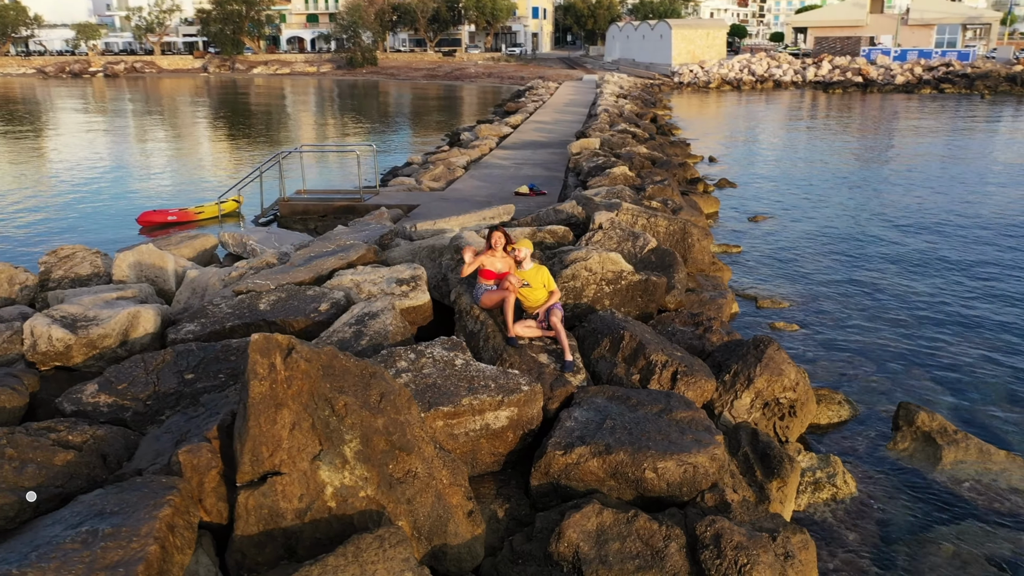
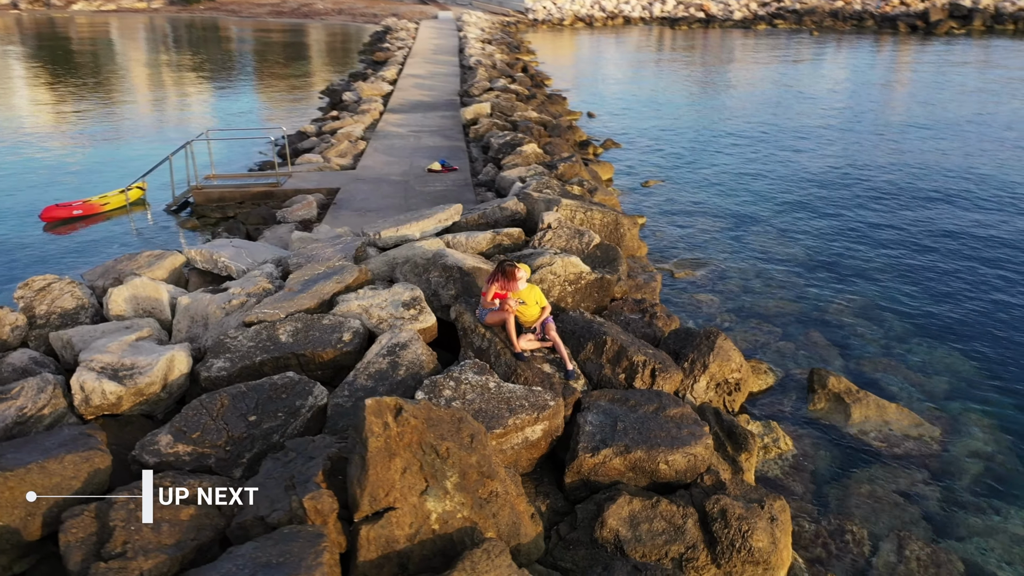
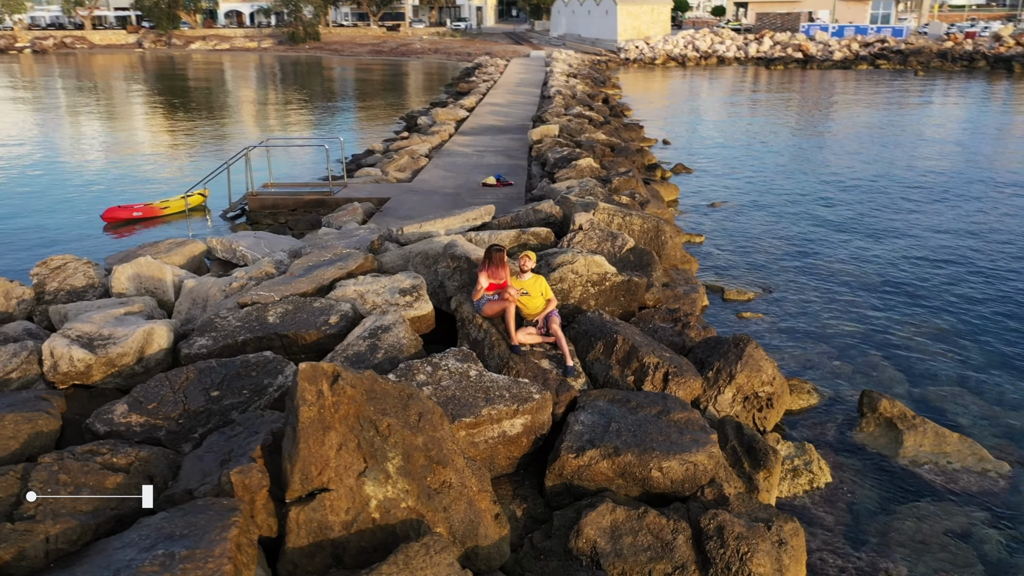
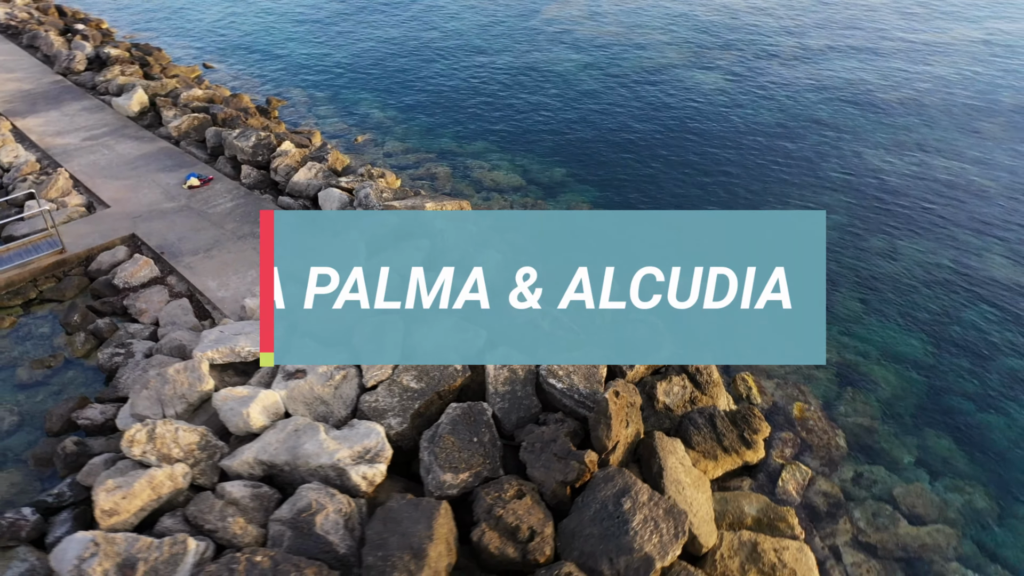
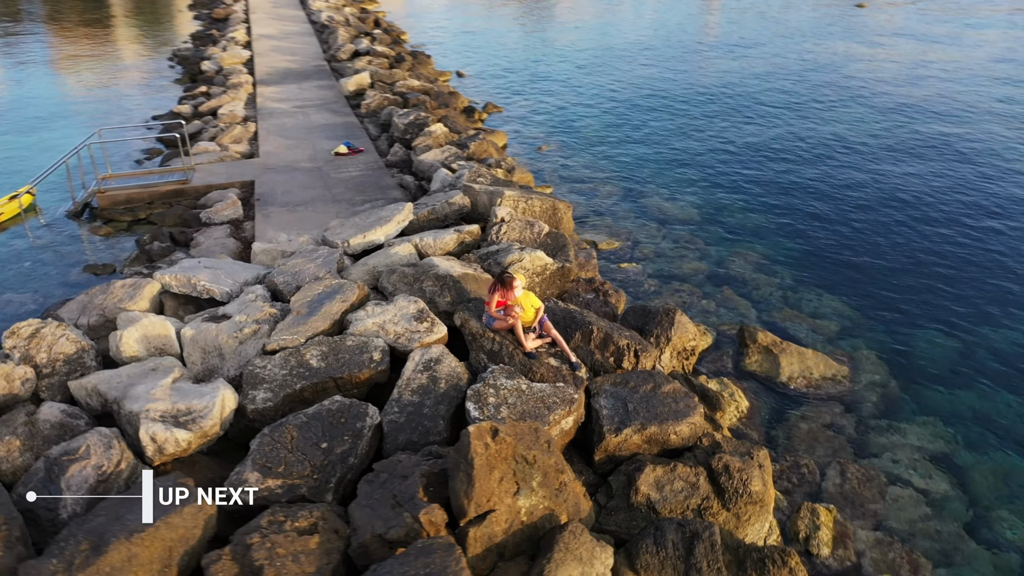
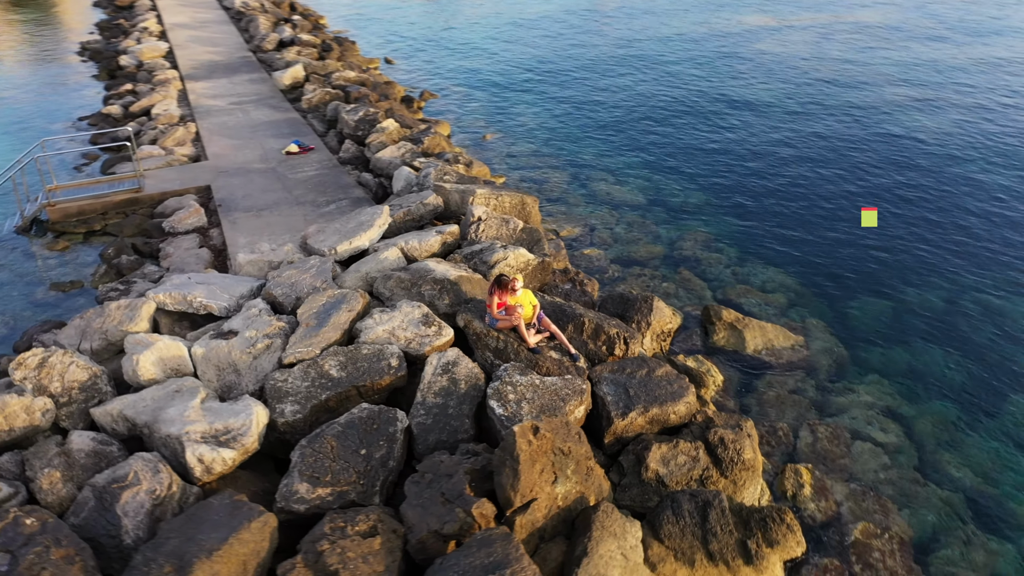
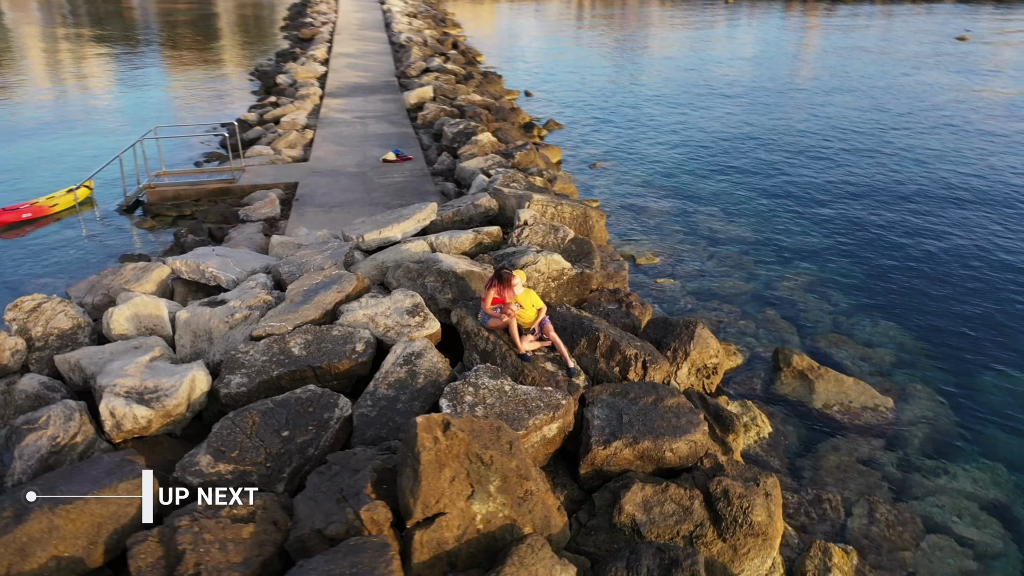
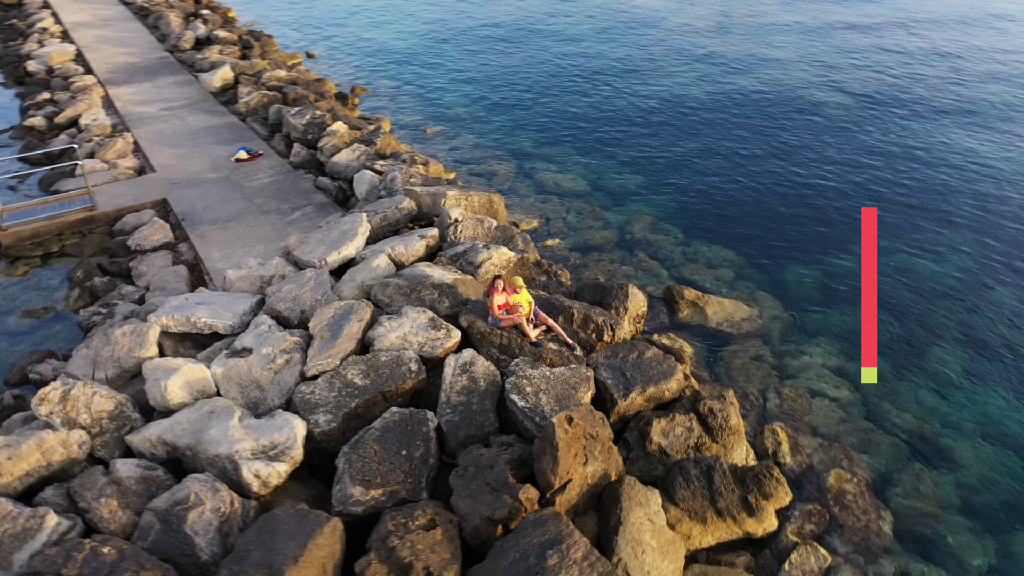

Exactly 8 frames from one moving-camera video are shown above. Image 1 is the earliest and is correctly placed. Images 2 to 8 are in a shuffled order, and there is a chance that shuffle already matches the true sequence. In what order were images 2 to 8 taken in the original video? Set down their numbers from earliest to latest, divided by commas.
3, 2, 7, 5, 6, 8, 4
